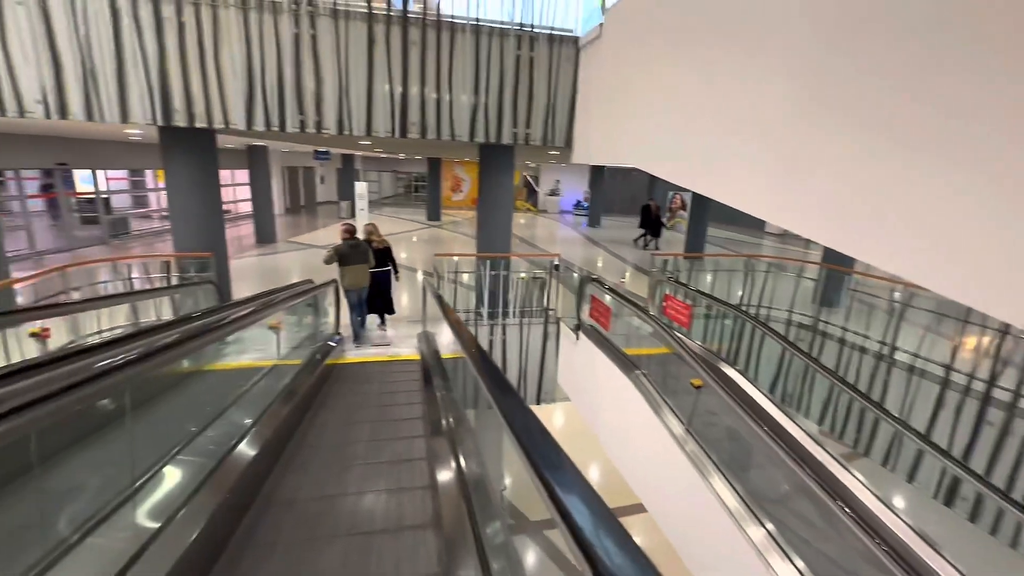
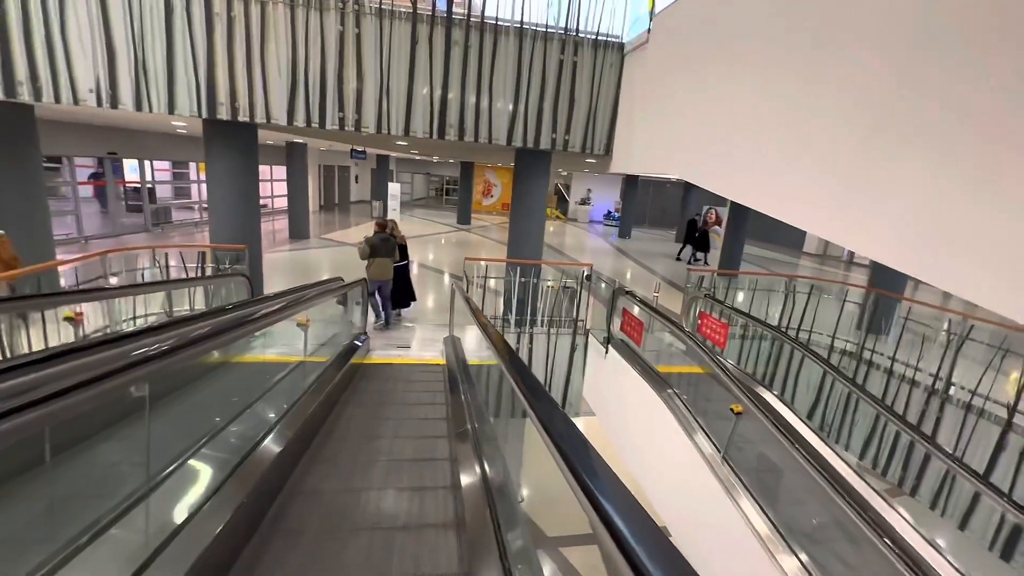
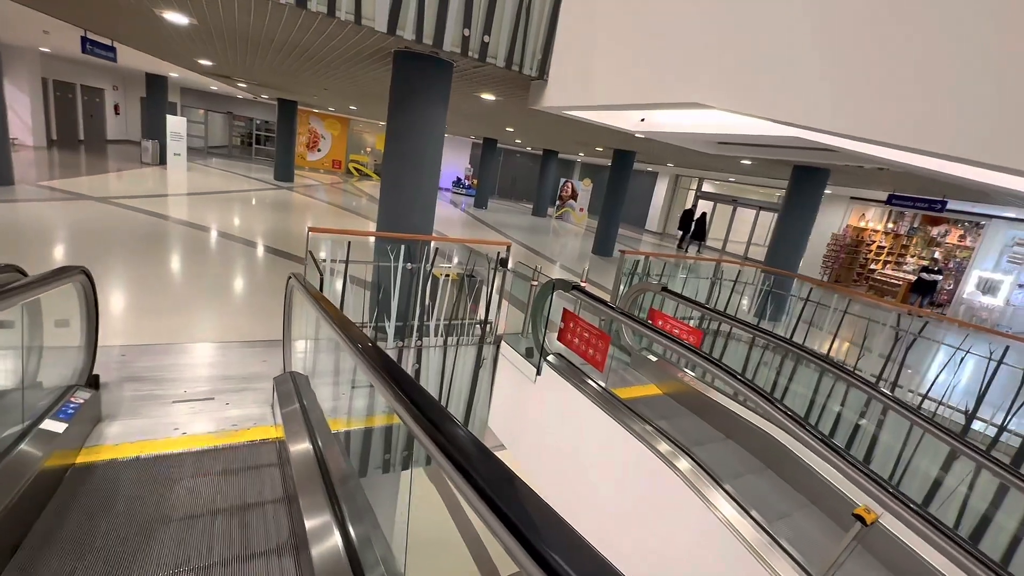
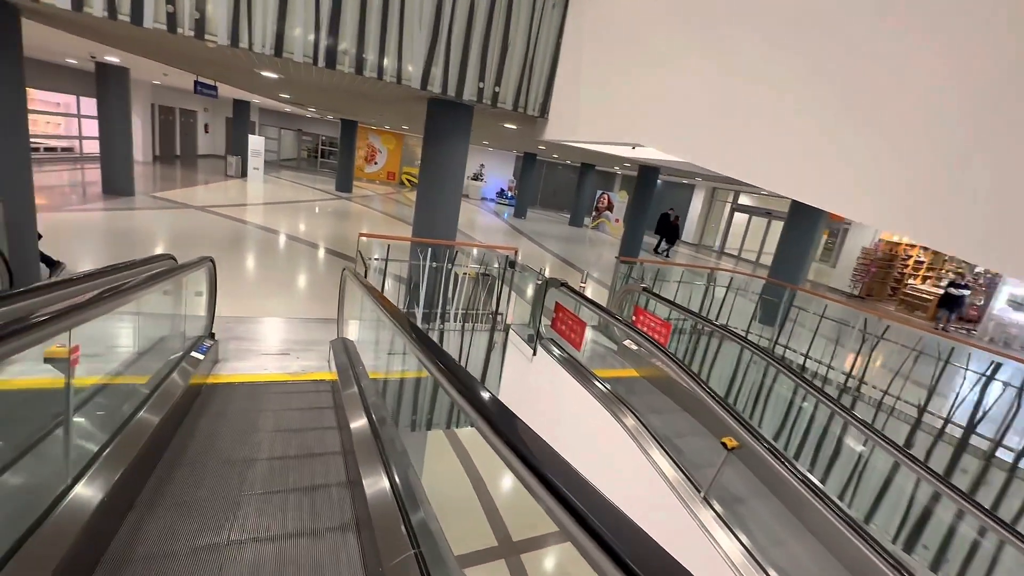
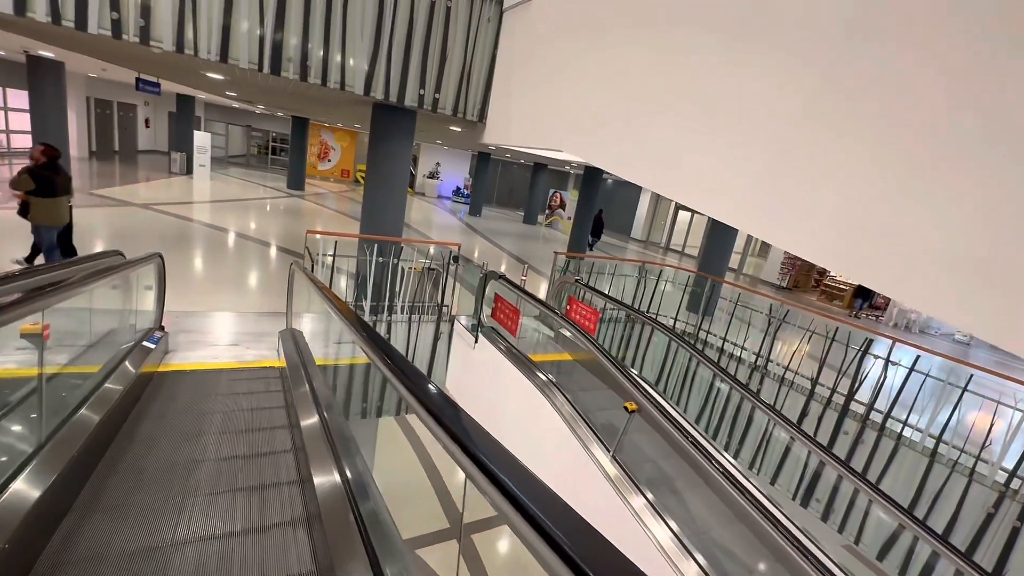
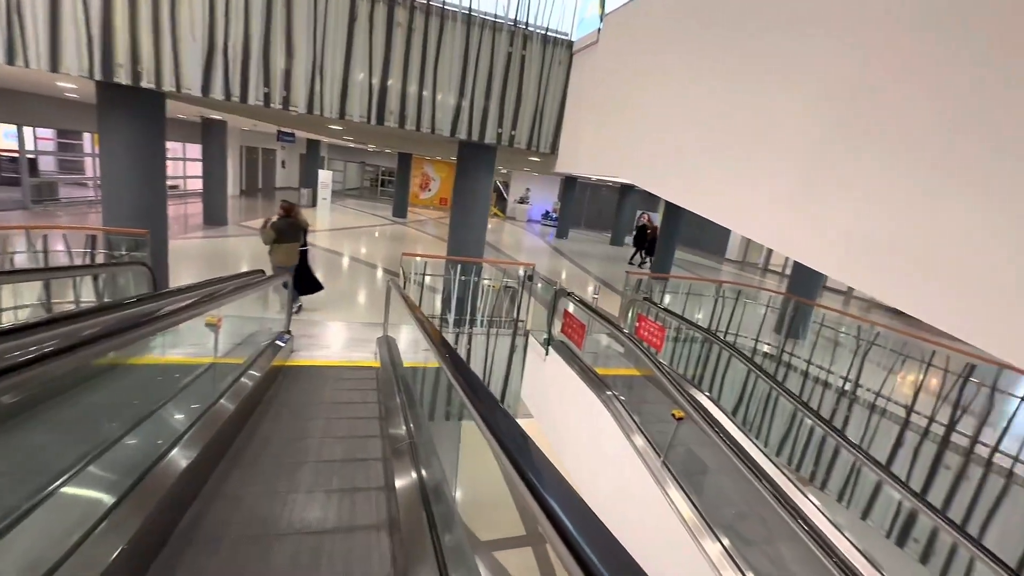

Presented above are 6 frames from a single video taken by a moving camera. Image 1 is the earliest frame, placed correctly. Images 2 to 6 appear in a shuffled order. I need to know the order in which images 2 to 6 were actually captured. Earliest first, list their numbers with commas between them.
2, 6, 5, 4, 3
